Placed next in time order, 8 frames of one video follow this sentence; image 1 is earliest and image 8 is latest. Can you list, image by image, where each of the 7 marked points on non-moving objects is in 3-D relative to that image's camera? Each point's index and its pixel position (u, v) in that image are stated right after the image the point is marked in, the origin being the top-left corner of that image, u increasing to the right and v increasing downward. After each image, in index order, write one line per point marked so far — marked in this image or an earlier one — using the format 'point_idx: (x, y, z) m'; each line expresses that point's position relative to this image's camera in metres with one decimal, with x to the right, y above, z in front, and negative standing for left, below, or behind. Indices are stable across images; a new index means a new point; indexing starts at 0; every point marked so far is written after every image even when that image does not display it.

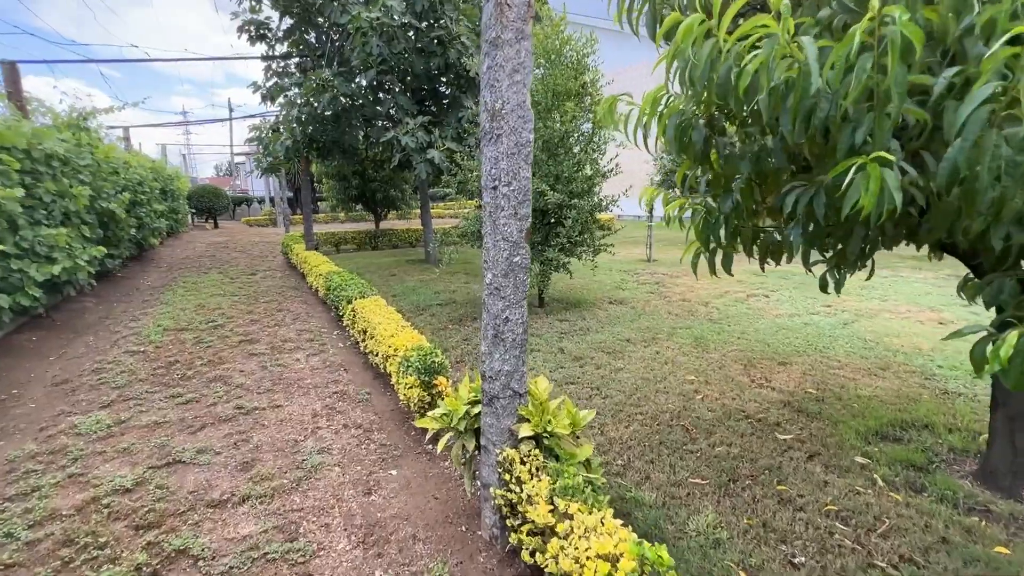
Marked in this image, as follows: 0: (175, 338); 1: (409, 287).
0: (-3.5, -0.5, +4.8) m
1: (-1.5, 0.0, +7.0) m
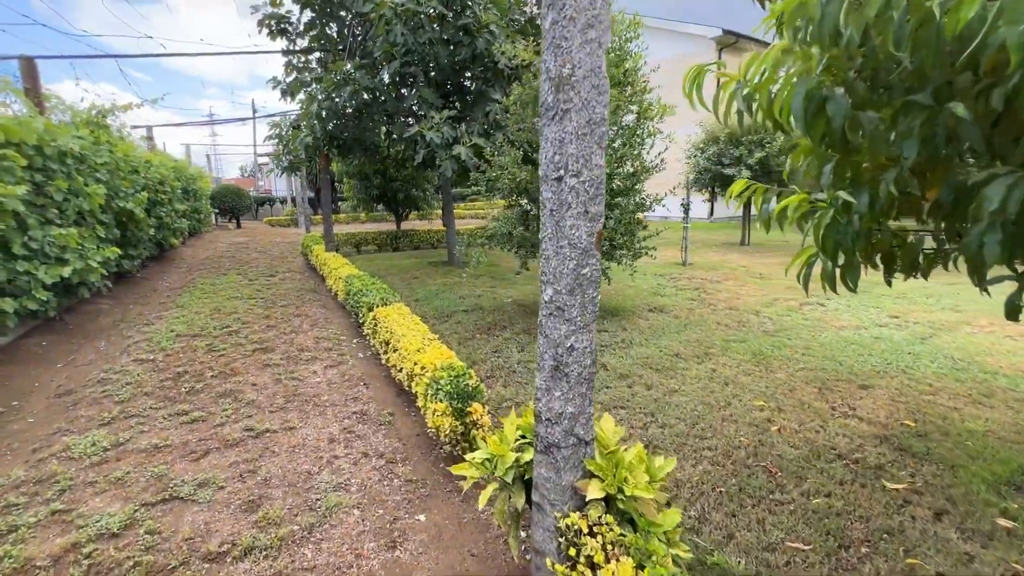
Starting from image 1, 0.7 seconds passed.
0: (-3.1, -0.6, +4.6) m
1: (-1.1, -0.1, +6.7) m
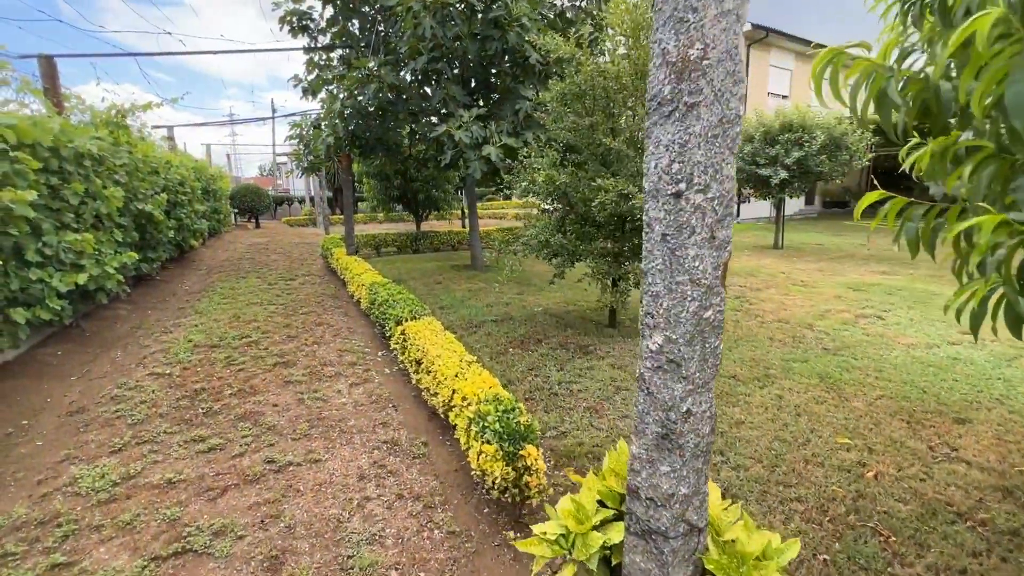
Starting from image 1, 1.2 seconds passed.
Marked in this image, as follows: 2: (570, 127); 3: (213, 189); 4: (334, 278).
0: (-2.8, -0.6, +4.3) m
1: (-0.7, -0.2, +6.4) m
2: (+0.6, +1.5, +4.3) m
3: (-8.2, +2.7, +12.9) m
4: (-3.0, +0.2, +7.9) m
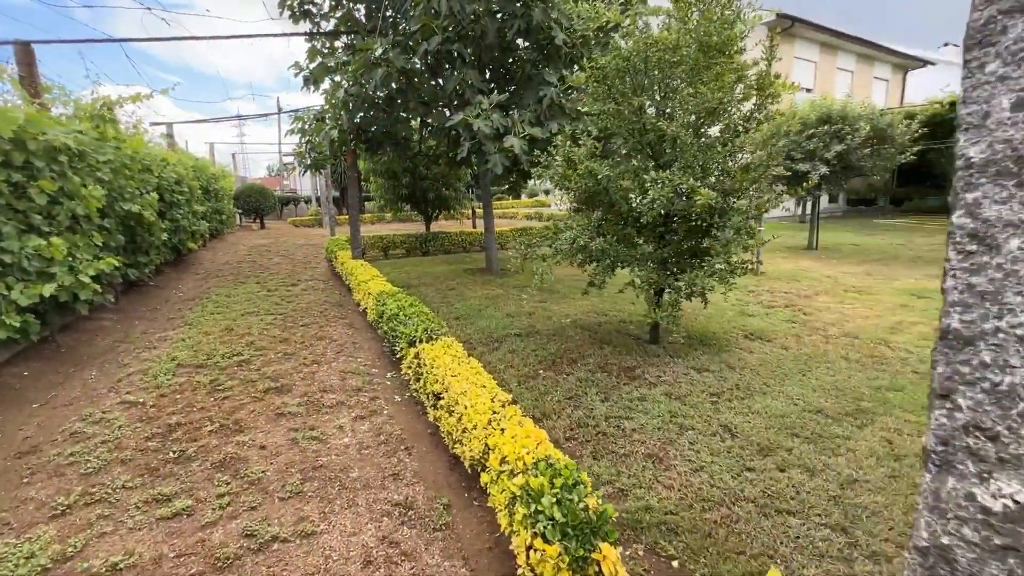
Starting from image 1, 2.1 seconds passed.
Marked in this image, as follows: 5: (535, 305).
0: (-2.6, -0.7, +3.7) m
1: (-0.5, -0.3, +5.7) m
2: (+0.8, +1.4, +3.7) m
3: (-7.8, +2.6, +12.4) m
4: (-2.7, +0.1, +7.3) m
5: (+0.3, -0.2, +5.8) m
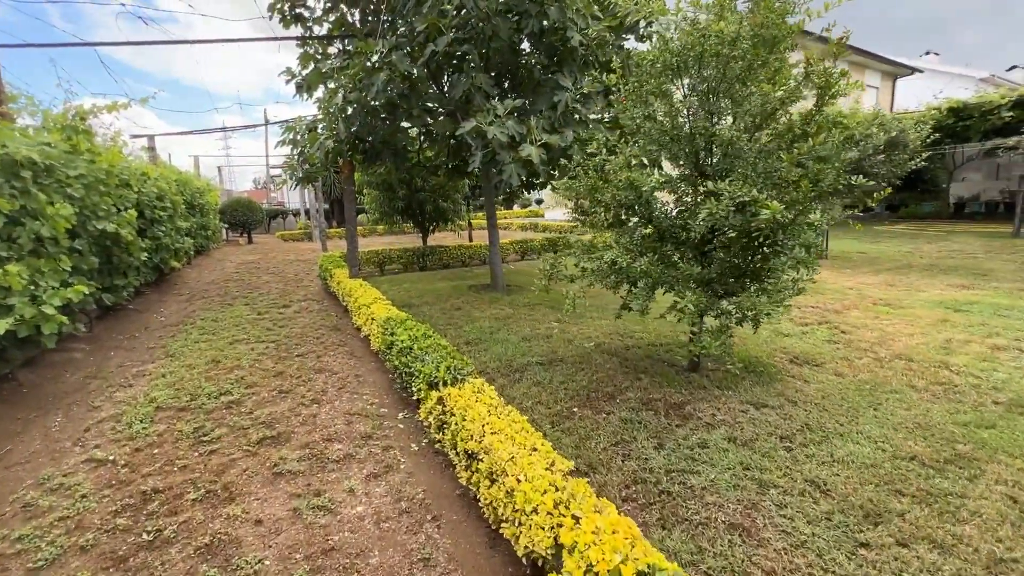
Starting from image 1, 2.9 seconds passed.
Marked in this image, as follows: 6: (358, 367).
0: (-2.4, -1.0, +3.2) m
1: (-0.3, -0.5, +5.3) m
2: (+1.0, +1.2, +3.3) m
3: (-7.8, +2.1, +11.9) m
4: (-2.6, -0.2, +6.8) m
5: (+0.4, -0.4, +5.4) m
6: (-1.4, -0.7, +4.3) m
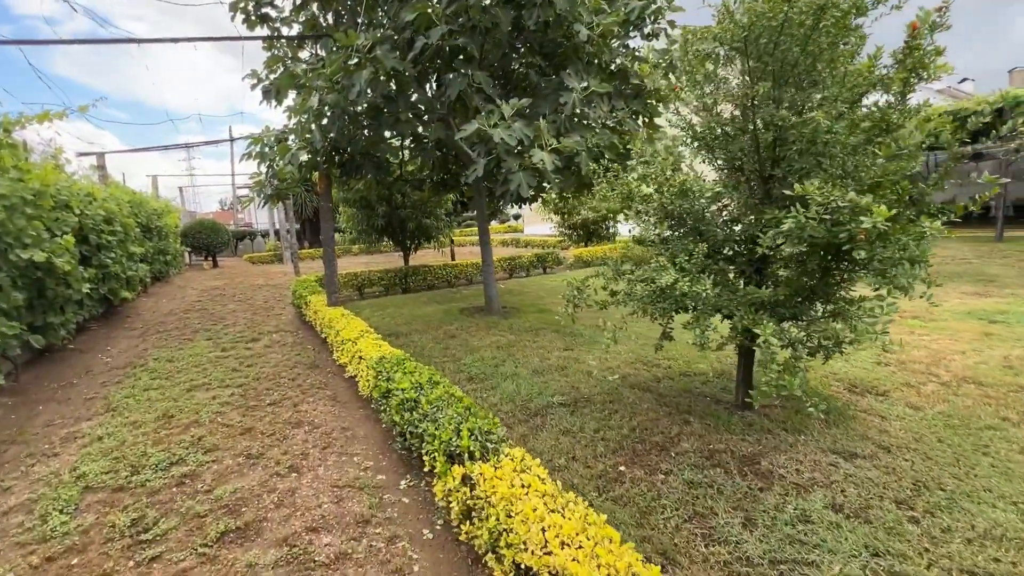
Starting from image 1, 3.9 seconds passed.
0: (-2.2, -1.2, +2.4) m
1: (-0.2, -0.8, +4.6) m
2: (+1.1, +1.0, +2.7) m
3: (-8.2, +1.4, +10.9) m
4: (-2.6, -0.6, +6.0) m
5: (+0.5, -0.7, +4.7) m
6: (-1.3, -1.0, +3.6) m
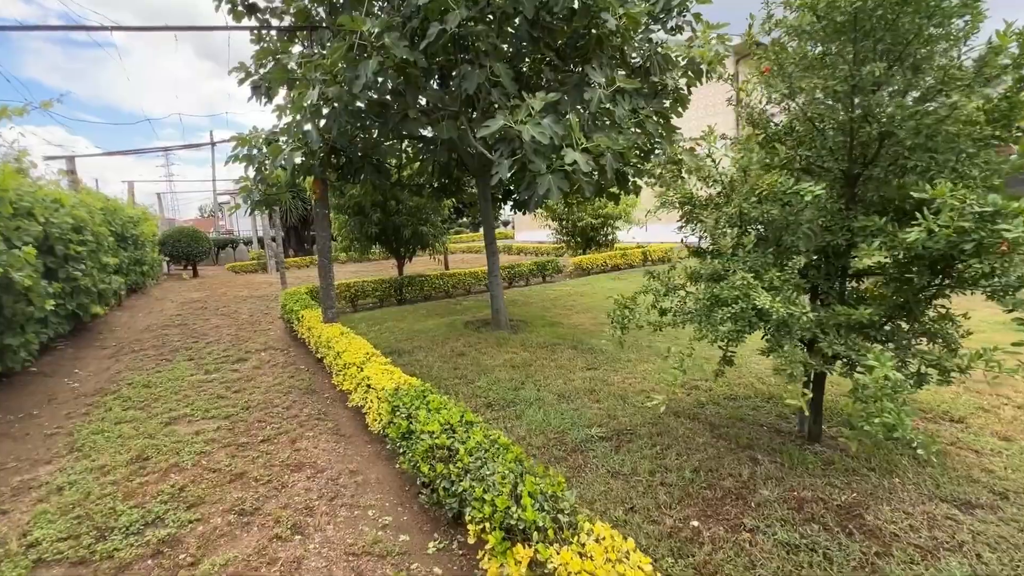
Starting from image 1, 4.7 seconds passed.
0: (-1.9, -1.3, +1.9) m
1: (0.0, -0.9, +4.1) m
2: (+1.3, +0.9, +2.3) m
3: (-8.2, +1.2, +10.2) m
4: (-2.4, -0.8, +5.5) m
5: (+0.7, -0.8, +4.3) m
6: (-1.1, -1.1, +3.1) m
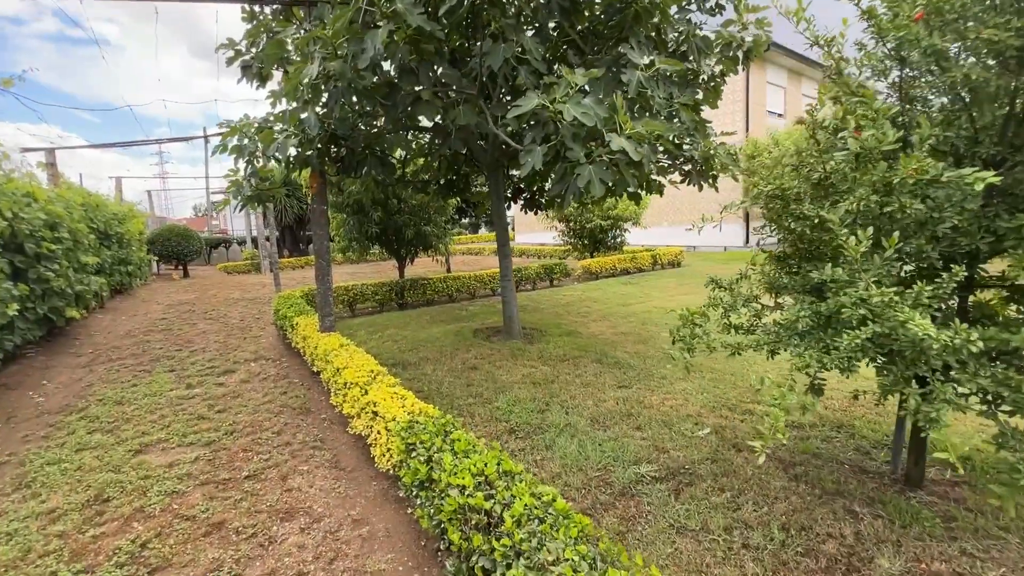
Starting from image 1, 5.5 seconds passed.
0: (-1.7, -1.4, +1.4) m
1: (+0.2, -0.9, +3.6) m
2: (+1.6, +0.9, +1.8) m
3: (-8.0, +1.1, +9.6) m
4: (-2.2, -0.8, +5.0) m
5: (+0.9, -0.9, +3.8) m
6: (-0.9, -1.2, +2.6) m
